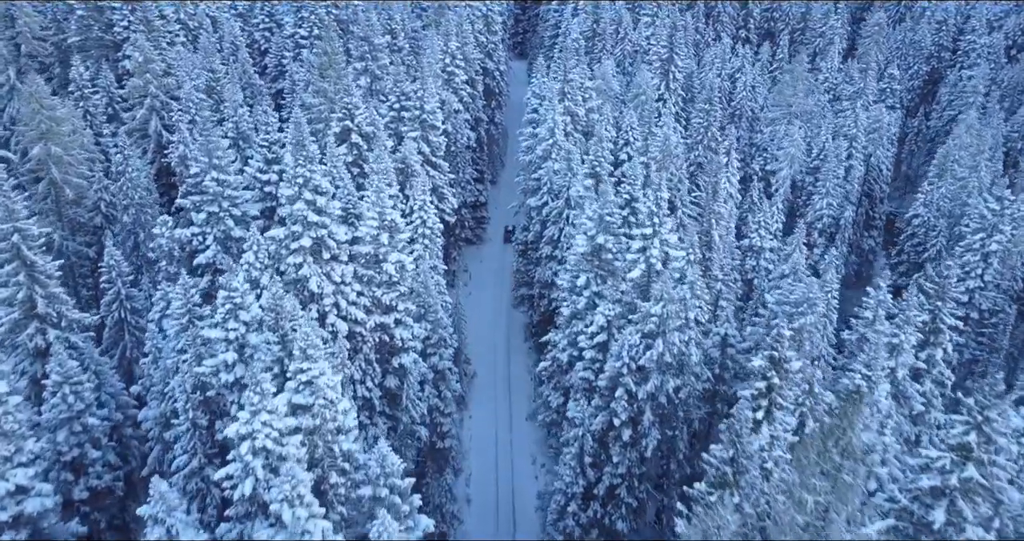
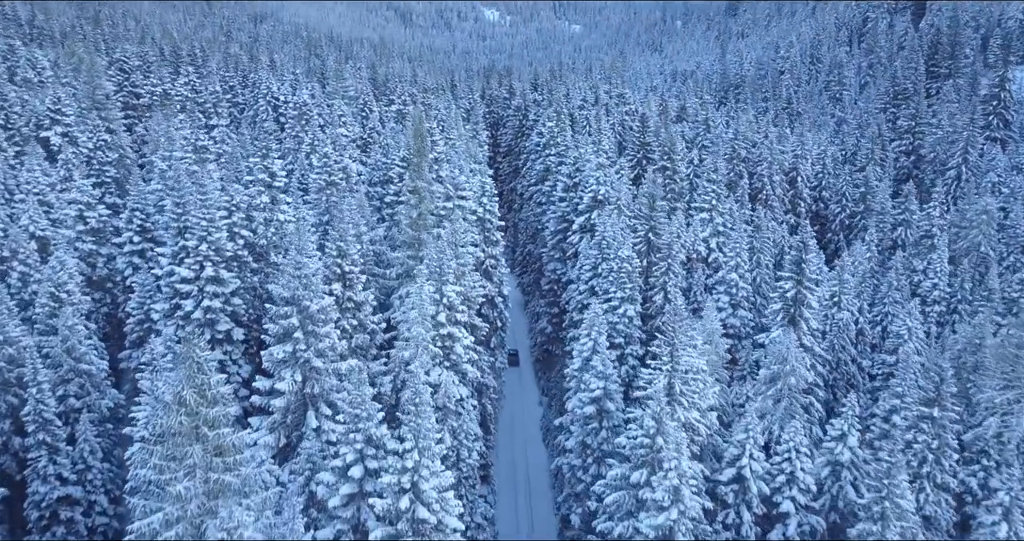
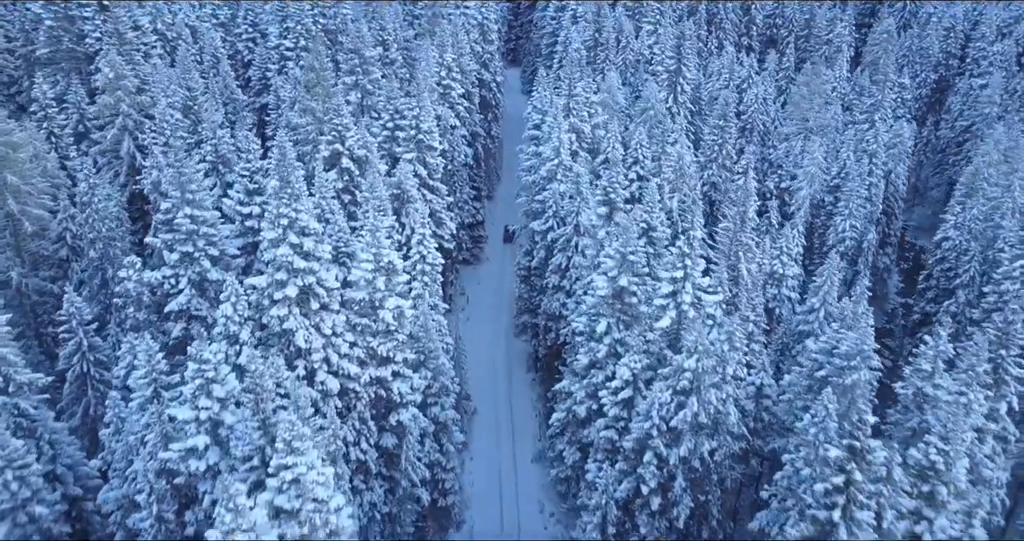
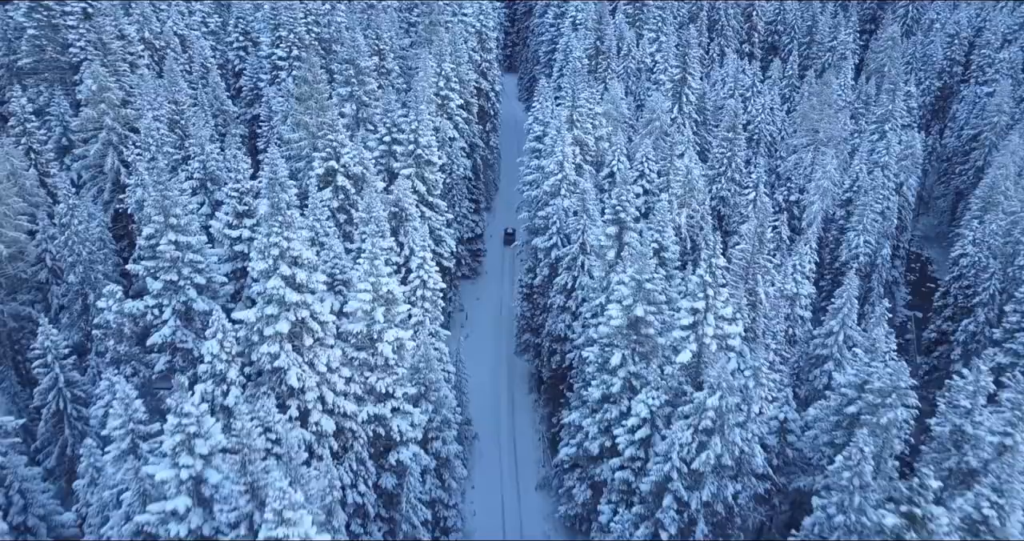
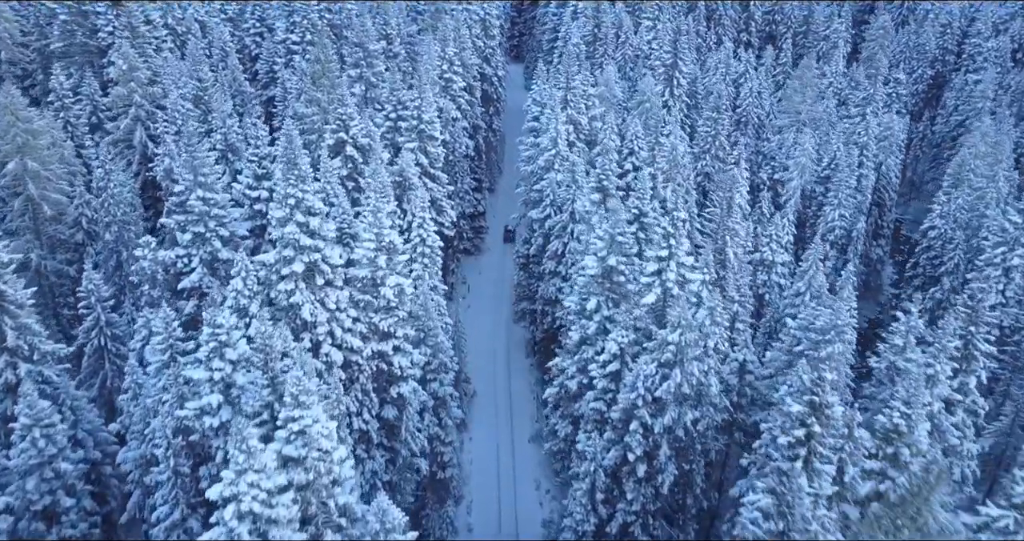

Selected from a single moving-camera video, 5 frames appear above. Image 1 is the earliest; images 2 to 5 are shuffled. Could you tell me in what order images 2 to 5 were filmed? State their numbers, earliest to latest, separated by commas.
5, 3, 4, 2
